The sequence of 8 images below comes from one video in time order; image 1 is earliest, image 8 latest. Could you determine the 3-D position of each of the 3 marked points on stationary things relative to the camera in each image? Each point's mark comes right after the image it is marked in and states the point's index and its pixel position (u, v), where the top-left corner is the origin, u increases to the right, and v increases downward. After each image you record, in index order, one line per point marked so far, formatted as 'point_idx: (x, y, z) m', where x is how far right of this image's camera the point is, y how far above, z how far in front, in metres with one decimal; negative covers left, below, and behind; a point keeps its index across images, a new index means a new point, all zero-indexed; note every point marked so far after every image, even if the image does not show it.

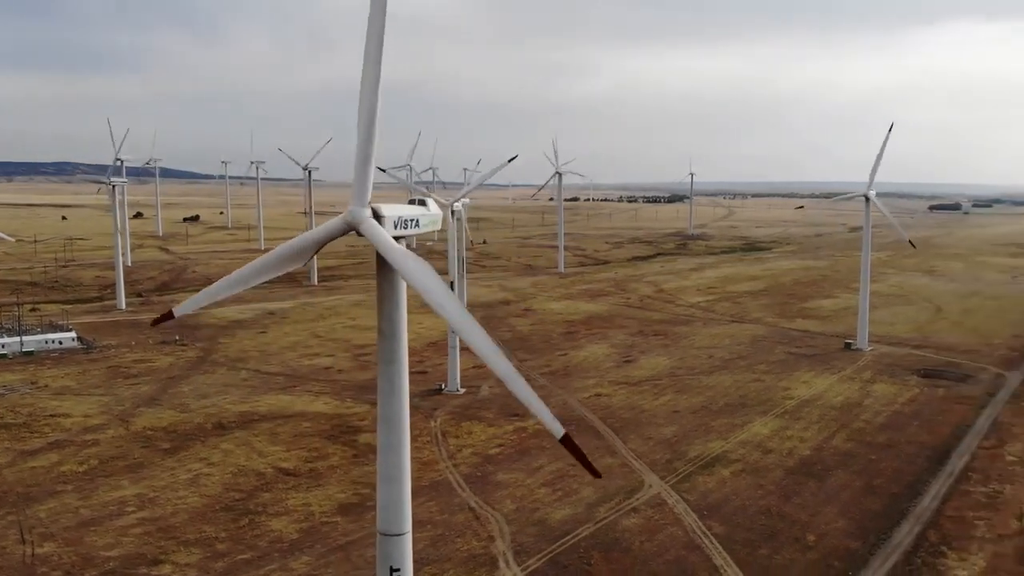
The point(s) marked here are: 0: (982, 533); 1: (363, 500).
0: (+8.4, -4.4, +17.4) m
1: (-3.0, -4.3, +19.6) m
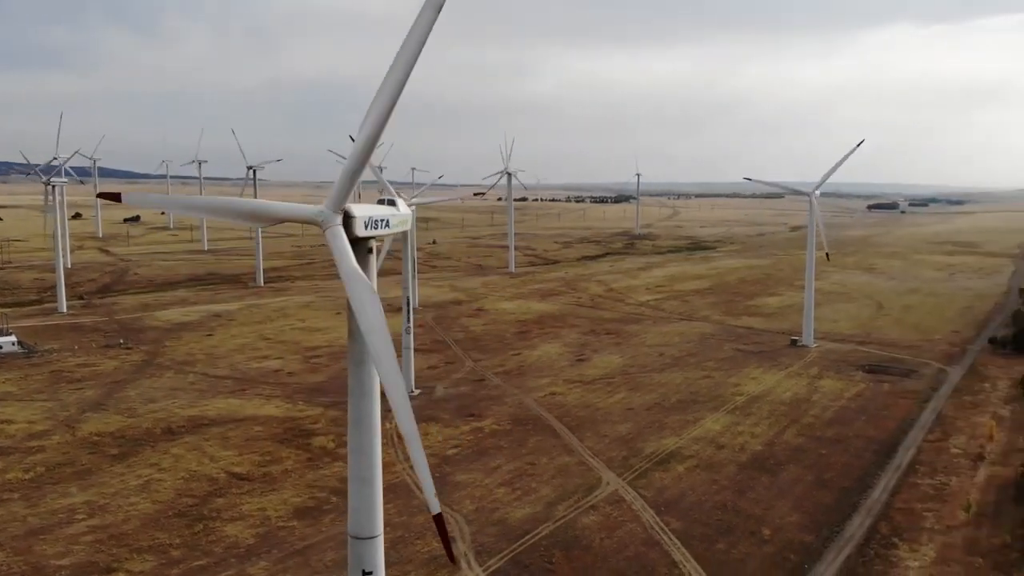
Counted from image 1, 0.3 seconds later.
0: (+7.7, -4.3, +17.8) m
1: (-3.8, -4.3, +19.4) m
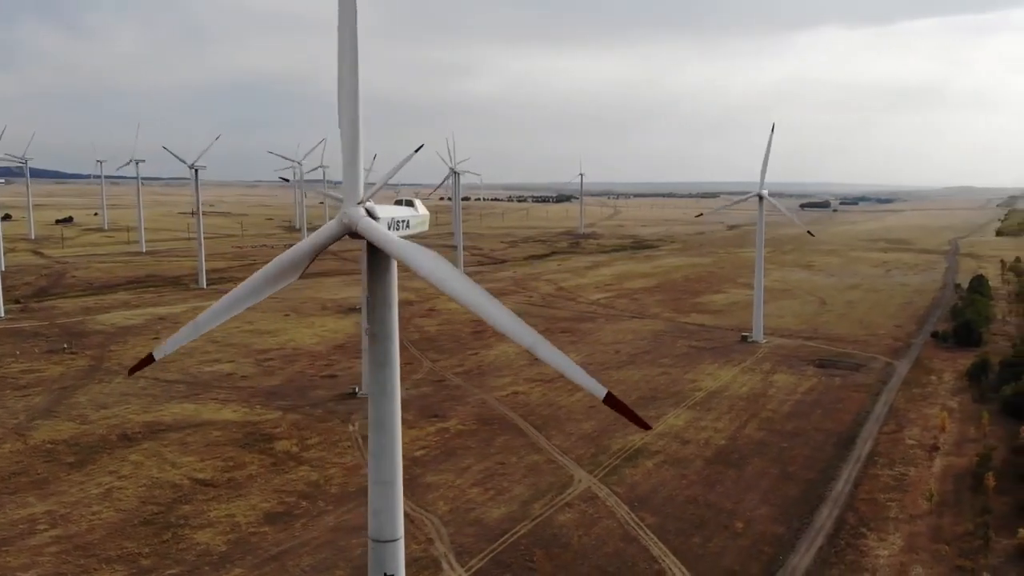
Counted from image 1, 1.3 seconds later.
0: (+7.2, -4.2, +18.3) m
1: (-4.4, -4.4, +19.1) m
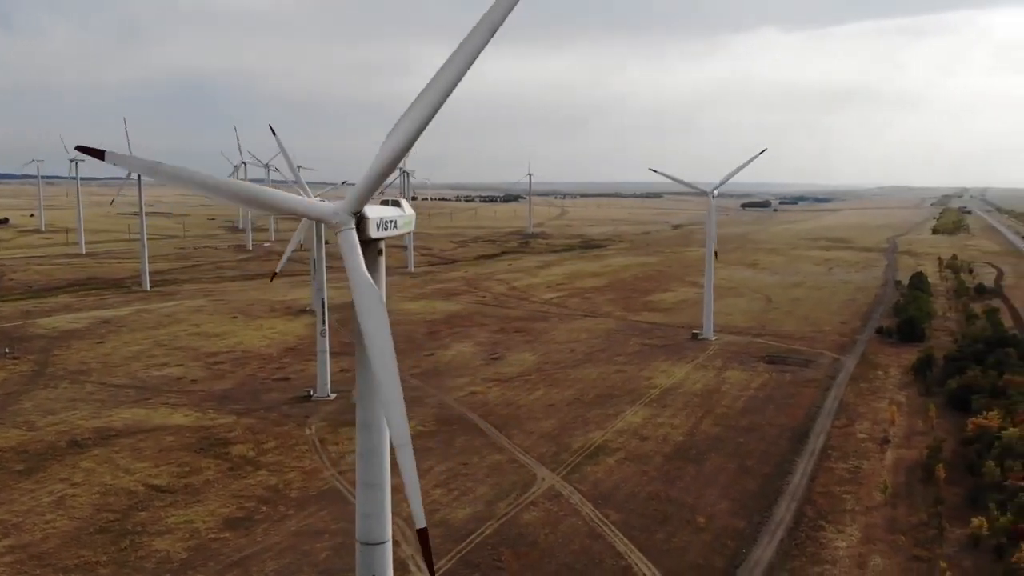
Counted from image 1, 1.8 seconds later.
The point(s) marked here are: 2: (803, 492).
0: (+6.5, -4.2, +18.7) m
1: (-5.1, -4.4, +18.8) m
2: (+5.8, -4.1, +19.5) m
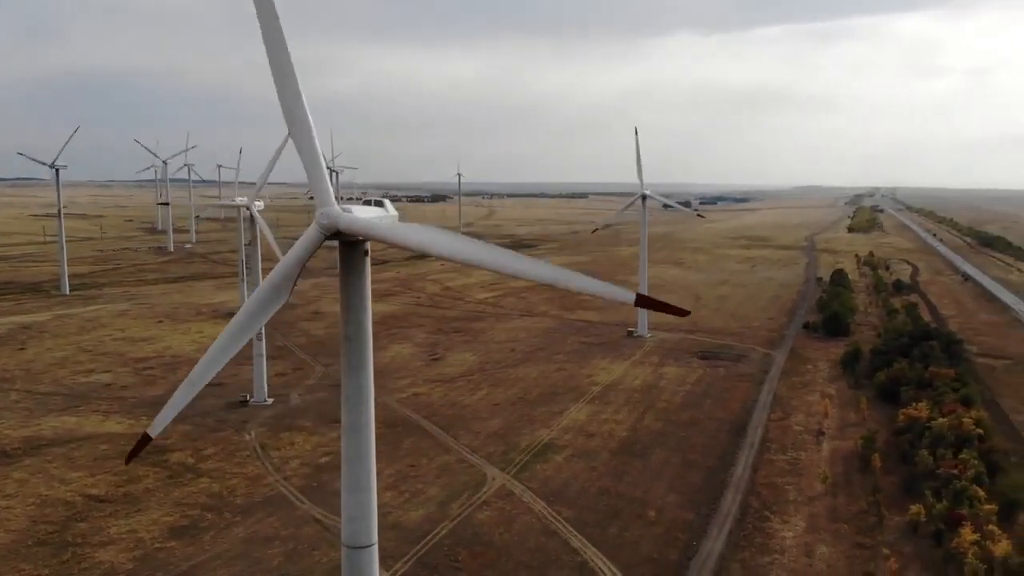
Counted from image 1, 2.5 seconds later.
0: (+5.6, -4.1, +19.2) m
1: (-6.0, -4.4, +18.4) m
2: (+4.8, -4.0, +20.0) m
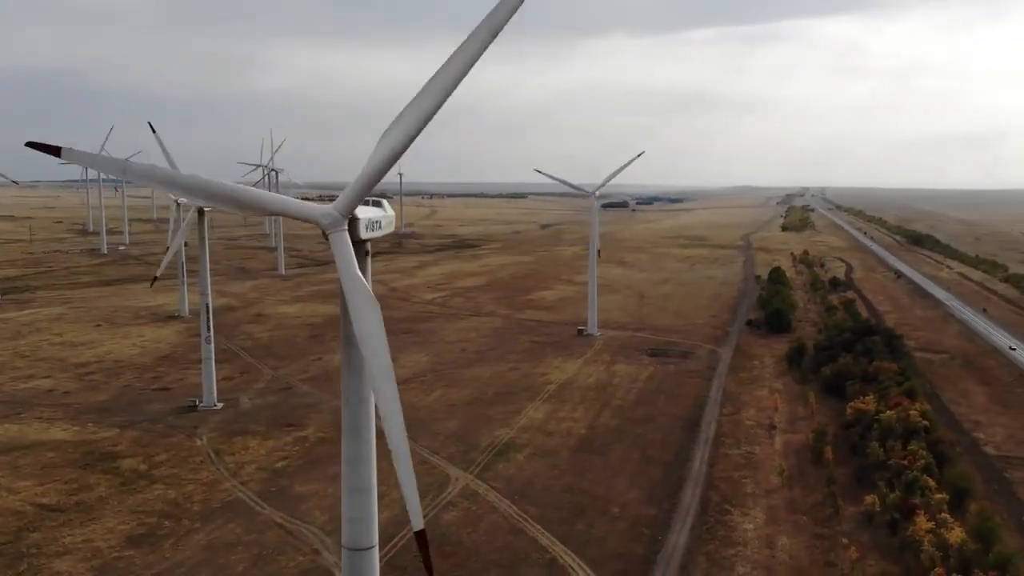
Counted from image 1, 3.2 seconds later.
0: (+4.9, -4.1, +19.6) m
1: (-6.7, -4.5, +18.0) m
2: (+4.0, -4.0, +20.3) m
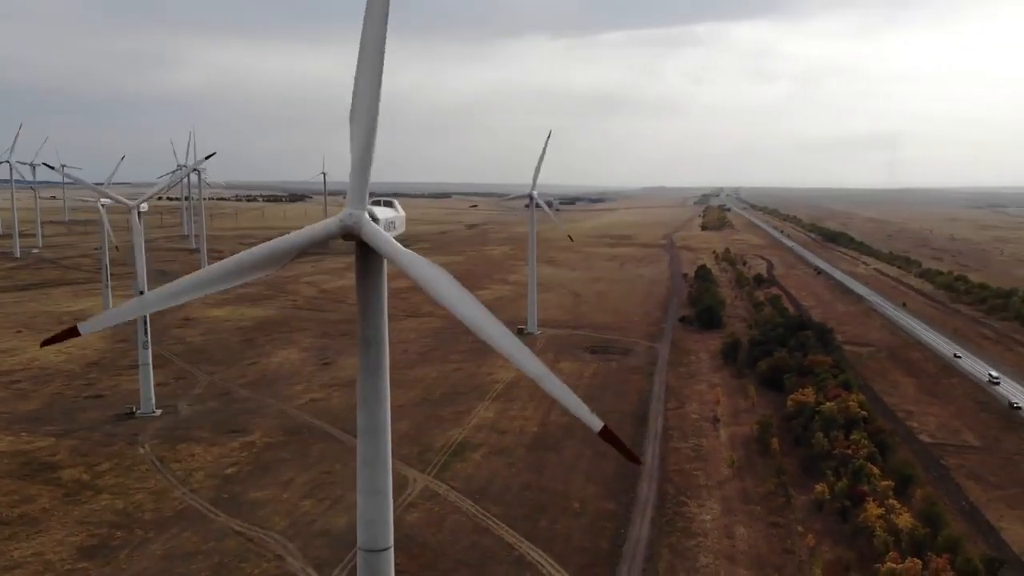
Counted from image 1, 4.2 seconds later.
0: (+4.0, -4.0, +20.1) m
1: (-7.3, -4.6, +17.5) m
2: (+3.1, -3.9, +20.7) m
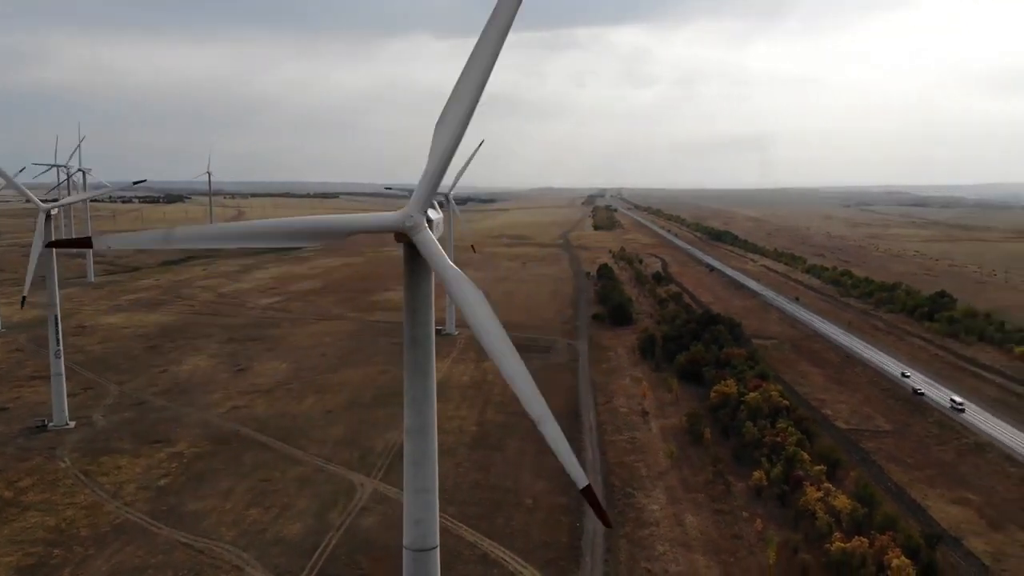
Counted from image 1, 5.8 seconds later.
0: (+2.9, -4.0, +20.7) m
1: (-8.0, -4.7, +16.7) m
2: (+1.9, -3.9, +21.2) m
